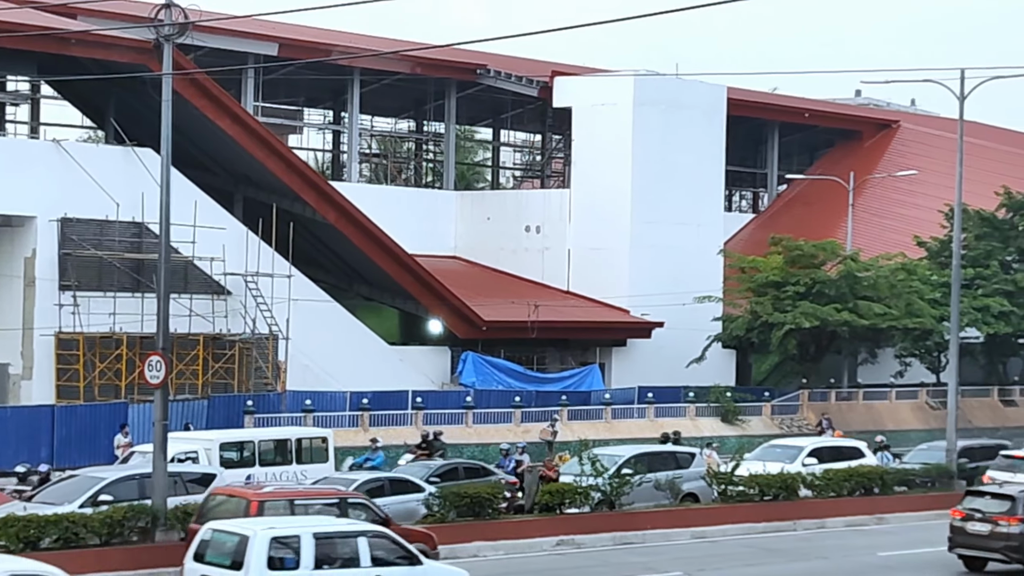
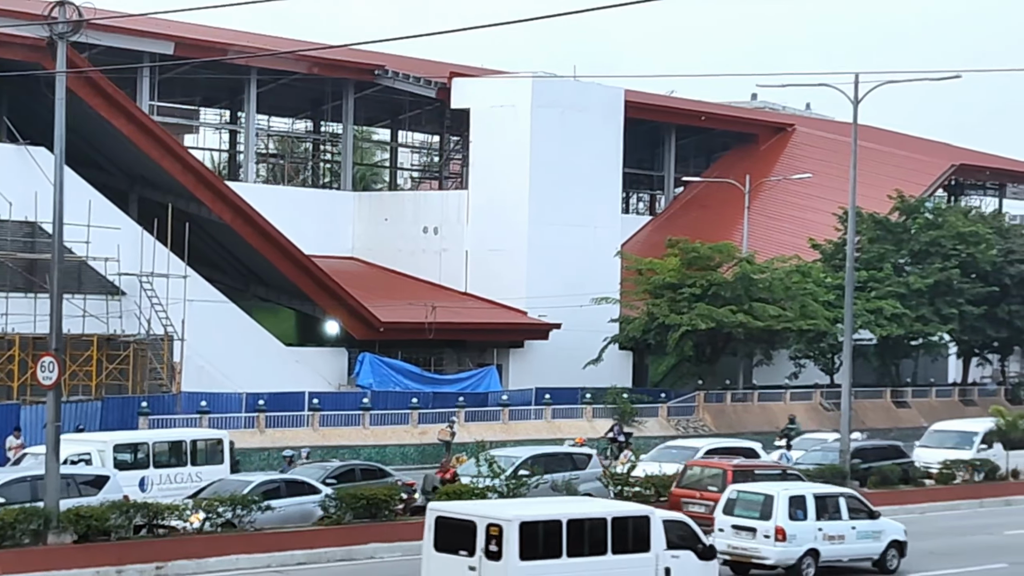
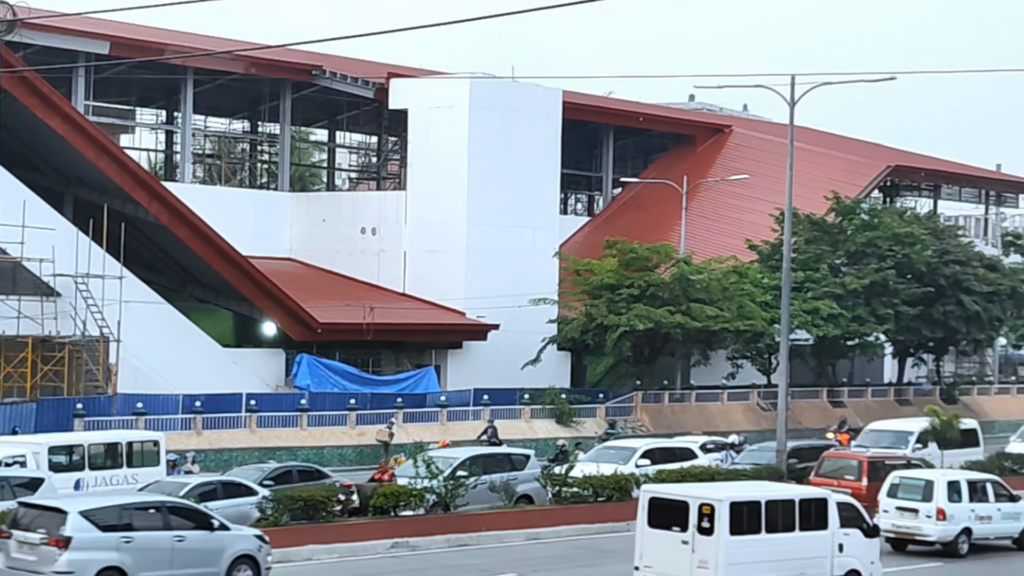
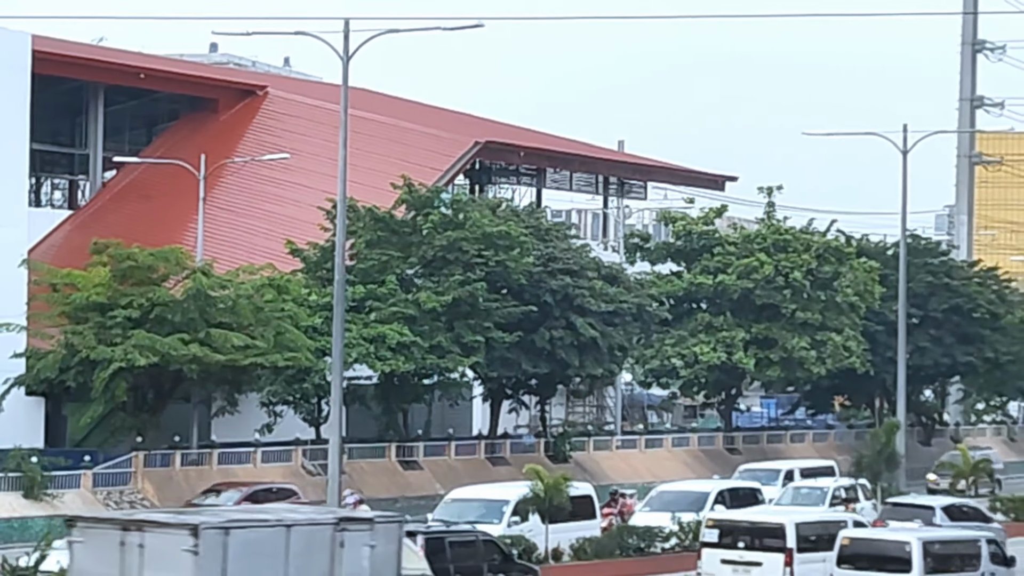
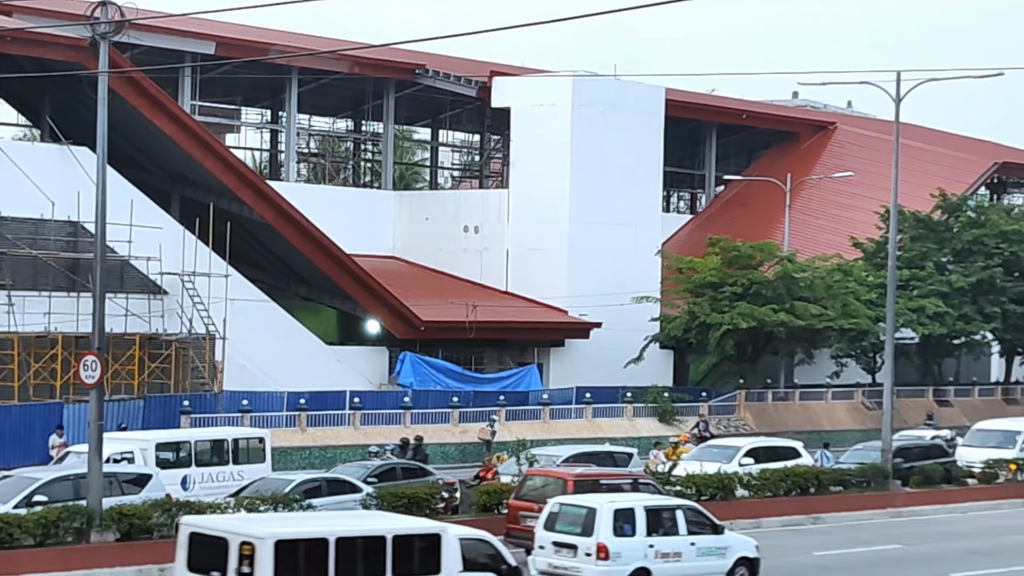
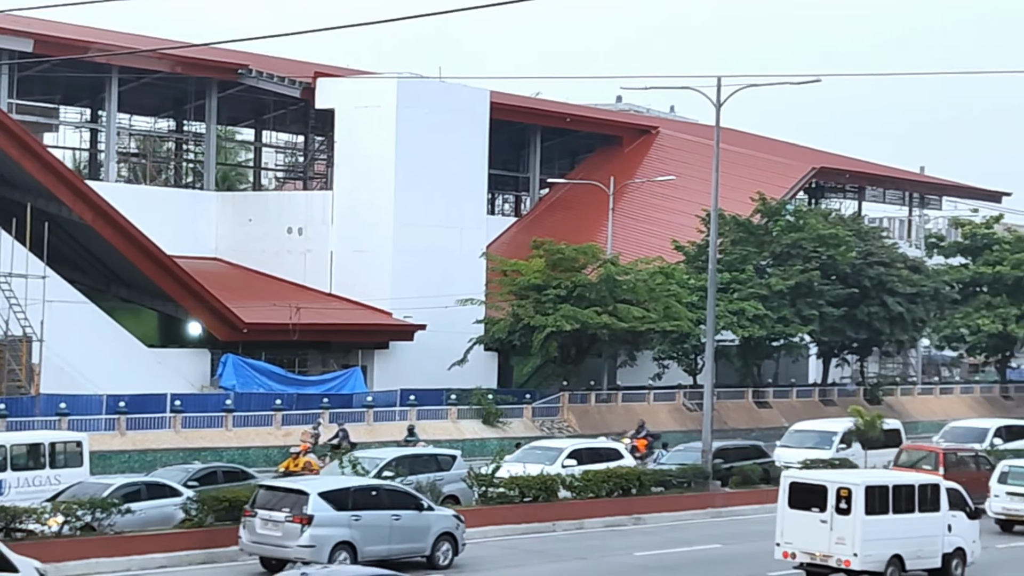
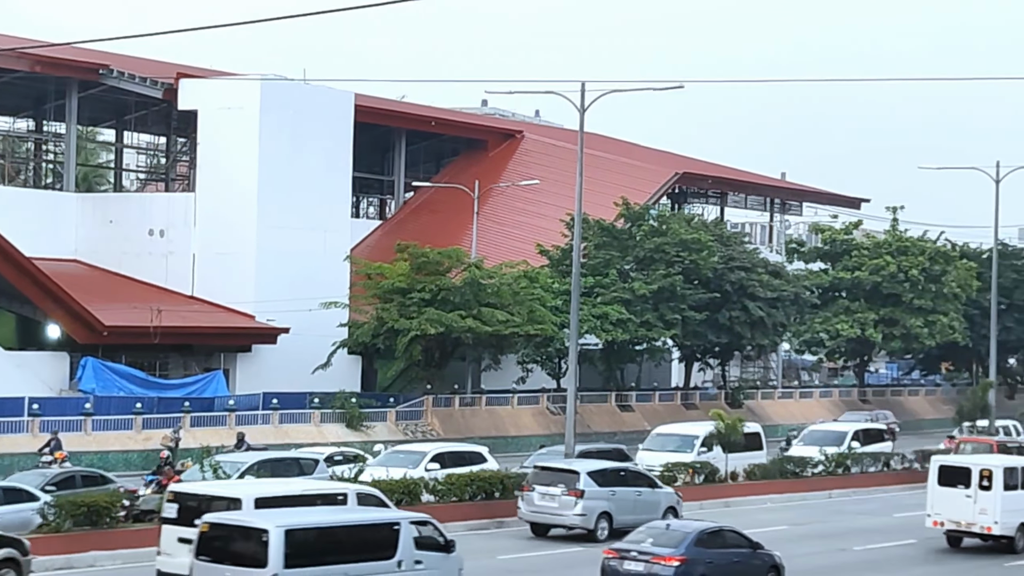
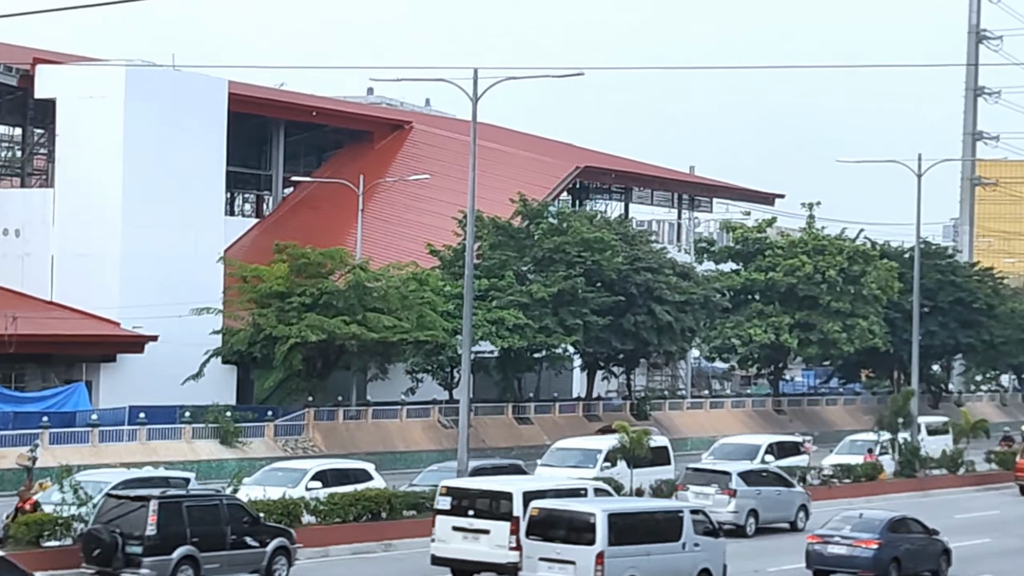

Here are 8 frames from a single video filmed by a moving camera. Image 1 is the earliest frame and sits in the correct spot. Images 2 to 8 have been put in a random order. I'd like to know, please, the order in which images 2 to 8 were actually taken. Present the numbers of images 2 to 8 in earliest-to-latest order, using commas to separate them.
5, 2, 3, 6, 7, 8, 4
